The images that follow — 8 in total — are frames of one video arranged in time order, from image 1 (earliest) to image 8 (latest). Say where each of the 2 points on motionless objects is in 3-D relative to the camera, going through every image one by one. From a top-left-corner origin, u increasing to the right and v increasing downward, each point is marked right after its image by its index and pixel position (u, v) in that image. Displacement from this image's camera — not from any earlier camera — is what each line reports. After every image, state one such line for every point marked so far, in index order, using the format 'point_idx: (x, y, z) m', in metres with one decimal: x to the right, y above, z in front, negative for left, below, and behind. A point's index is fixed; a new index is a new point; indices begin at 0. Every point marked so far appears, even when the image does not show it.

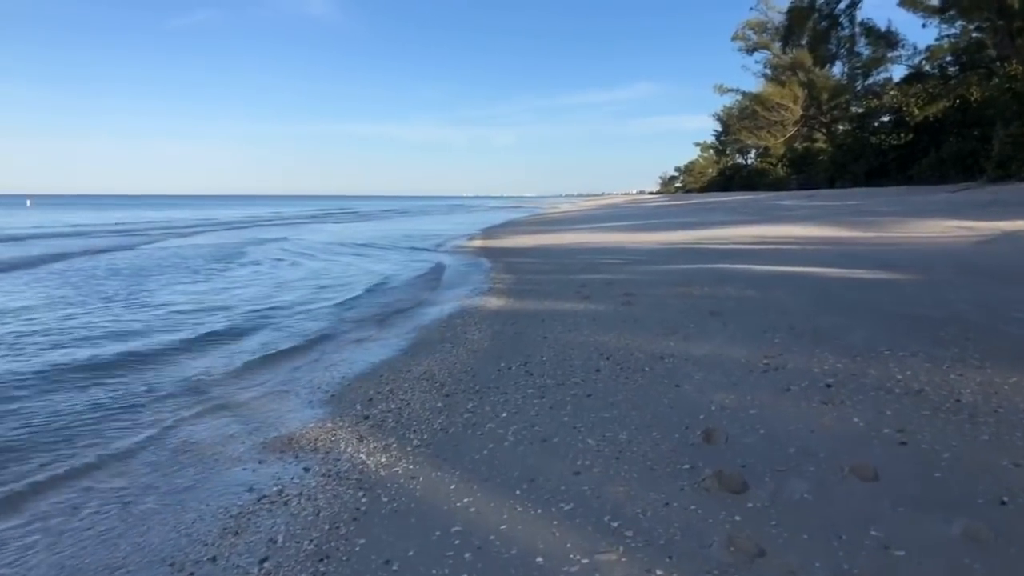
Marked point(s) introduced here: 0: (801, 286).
0: (+2.9, 0.0, +9.3) m
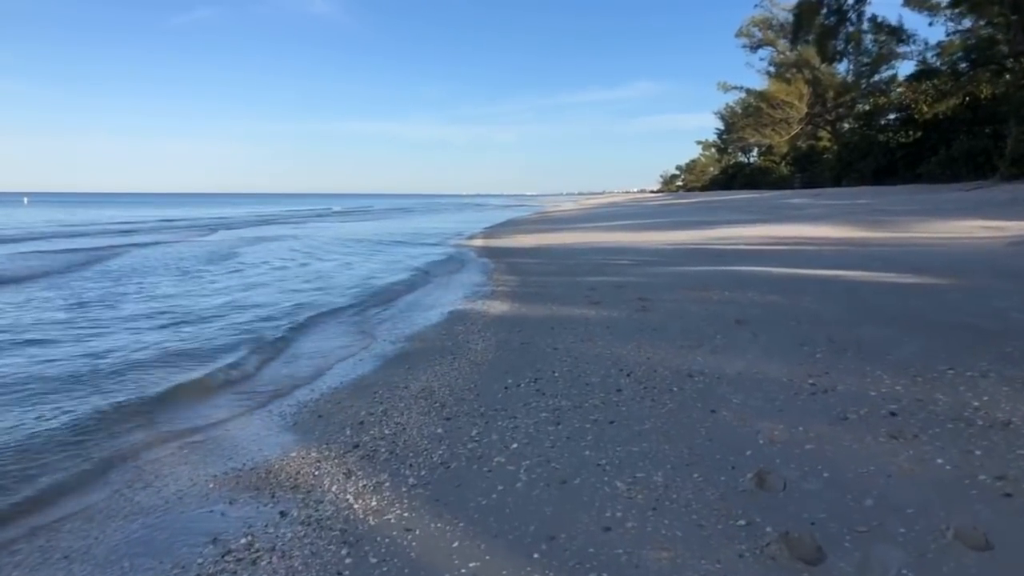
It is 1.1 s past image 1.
0: (+3.0, 0.0, +8.6) m
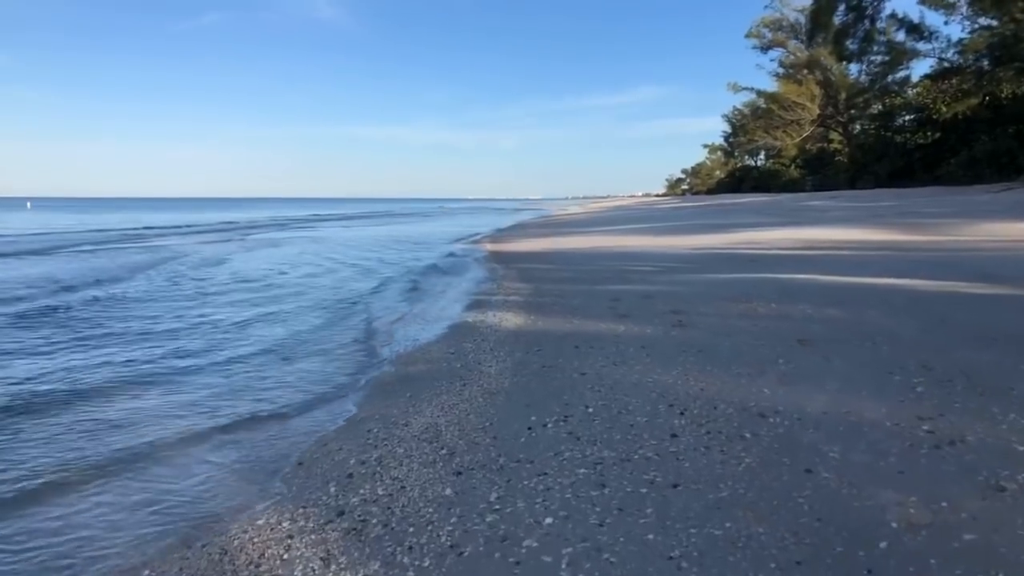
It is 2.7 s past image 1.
0: (+3.1, -0.1, +7.5) m
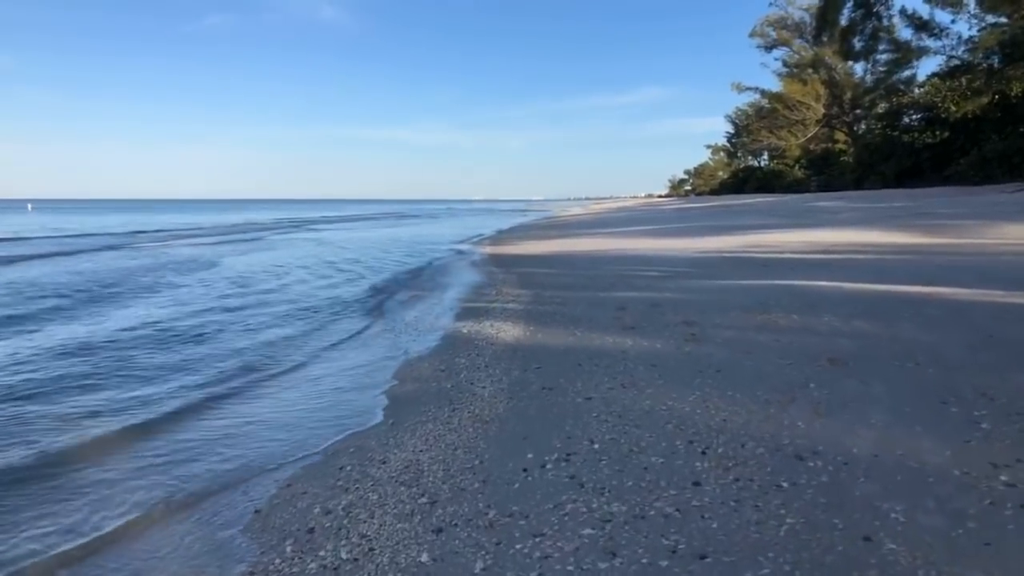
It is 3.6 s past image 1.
0: (+3.1, -0.2, +6.8) m
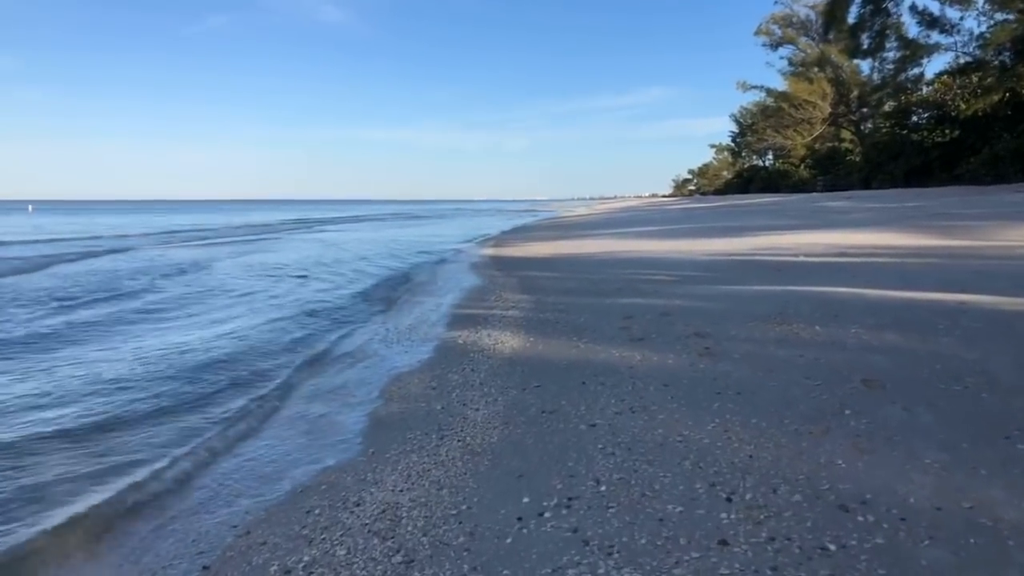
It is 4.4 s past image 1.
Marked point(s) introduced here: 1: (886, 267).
0: (+3.1, -0.2, +6.2) m
1: (+4.2, +0.2, +10.2) m
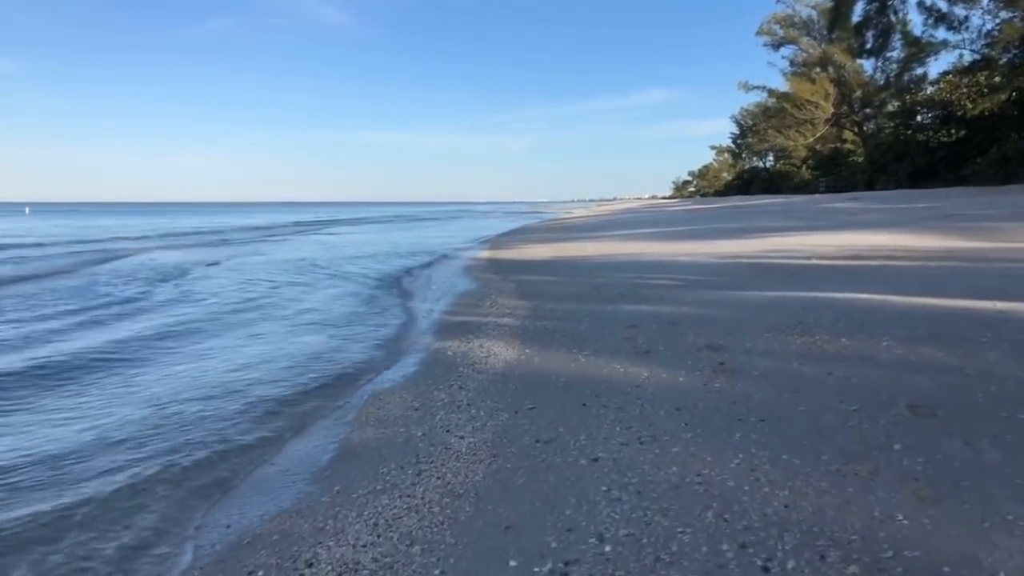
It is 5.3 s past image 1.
0: (+3.0, -0.3, +5.6) m
1: (+4.1, +0.2, +9.6) m
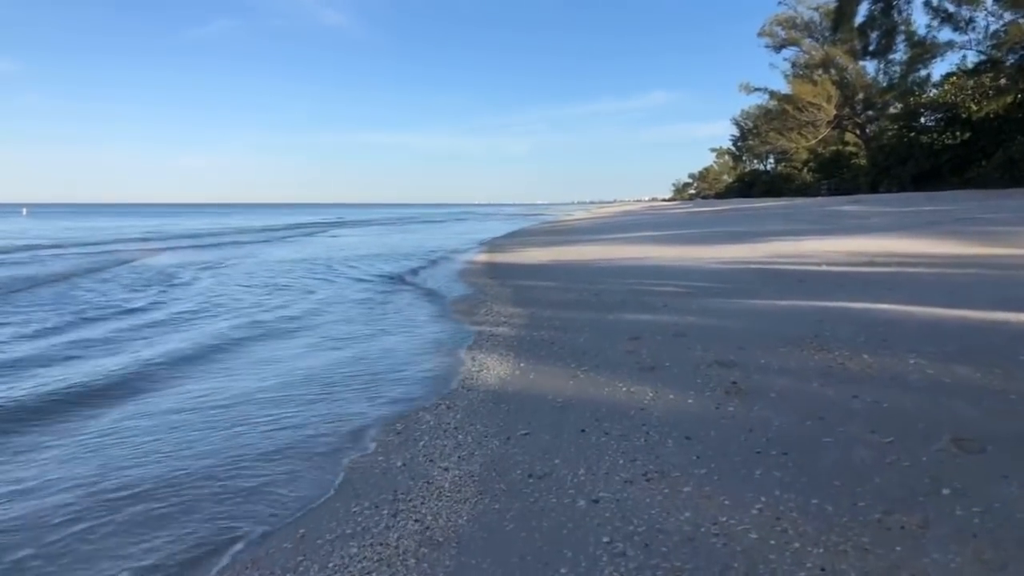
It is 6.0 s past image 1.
0: (+3.0, -0.4, +5.1) m
1: (+4.1, +0.1, +9.1) m
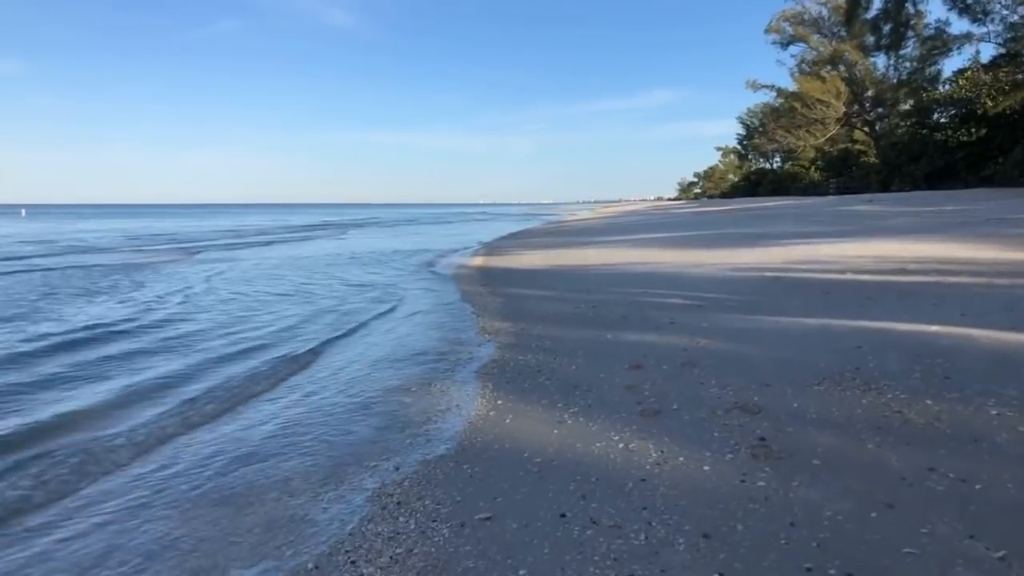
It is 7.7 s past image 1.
0: (+2.8, -0.5, +3.9) m
1: (+3.9, 0.0, +7.8) m
